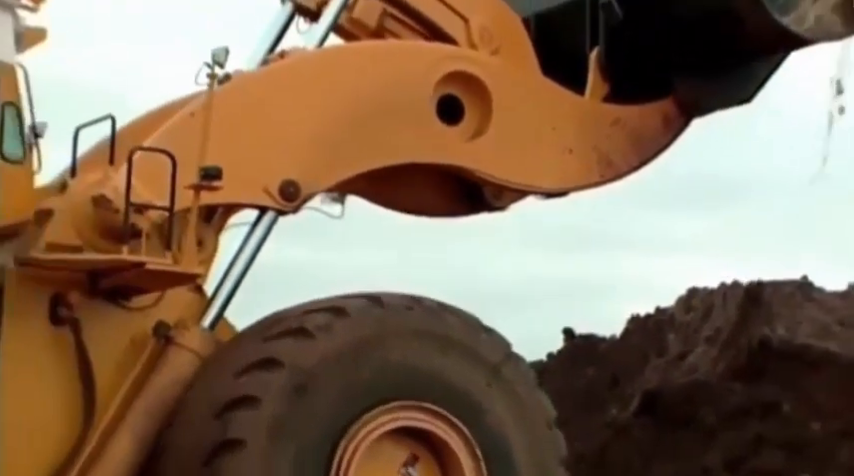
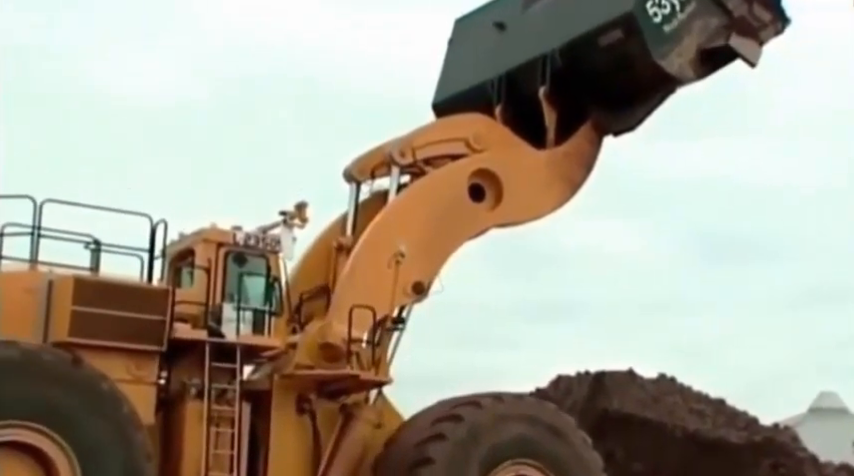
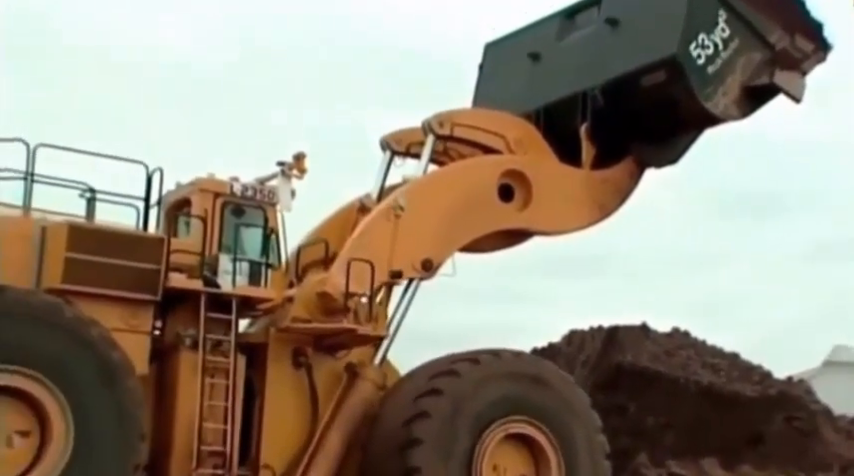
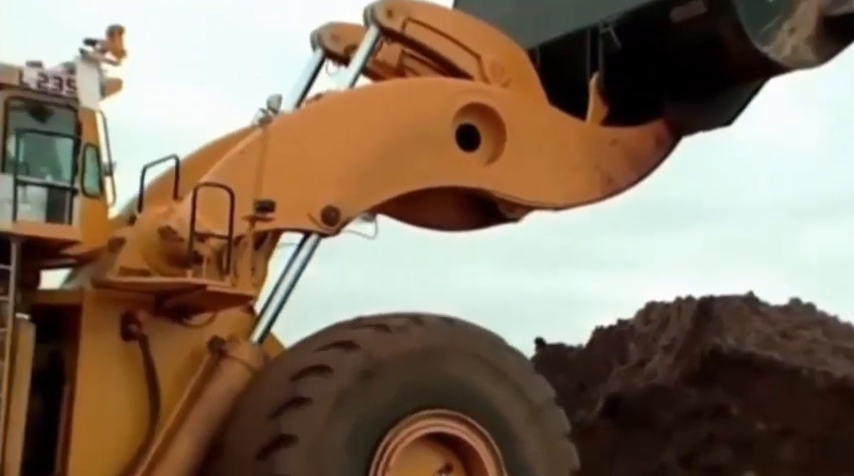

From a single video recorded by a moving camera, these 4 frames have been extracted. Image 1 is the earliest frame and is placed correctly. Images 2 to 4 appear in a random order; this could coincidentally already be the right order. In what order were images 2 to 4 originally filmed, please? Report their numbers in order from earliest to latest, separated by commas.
4, 3, 2
